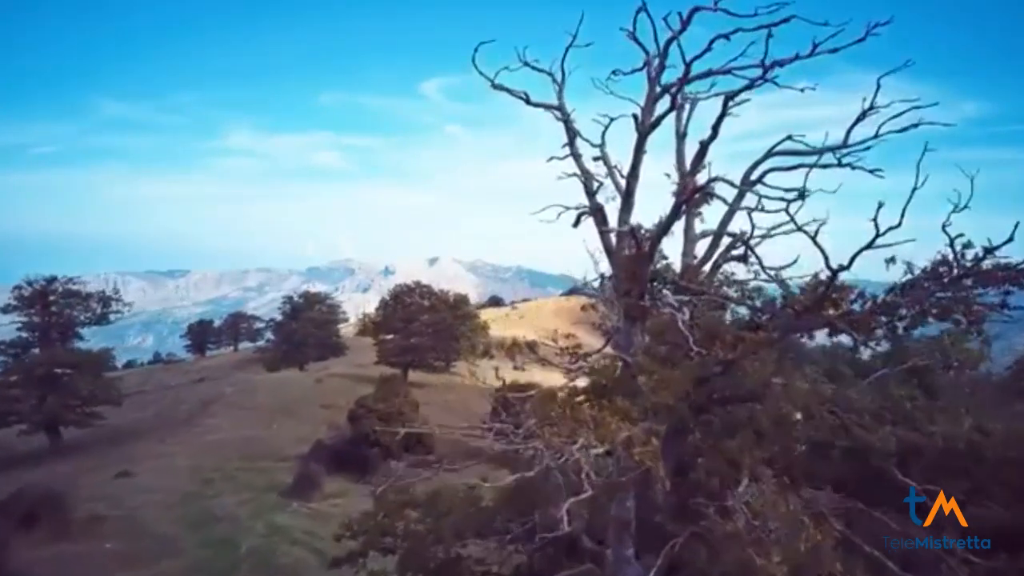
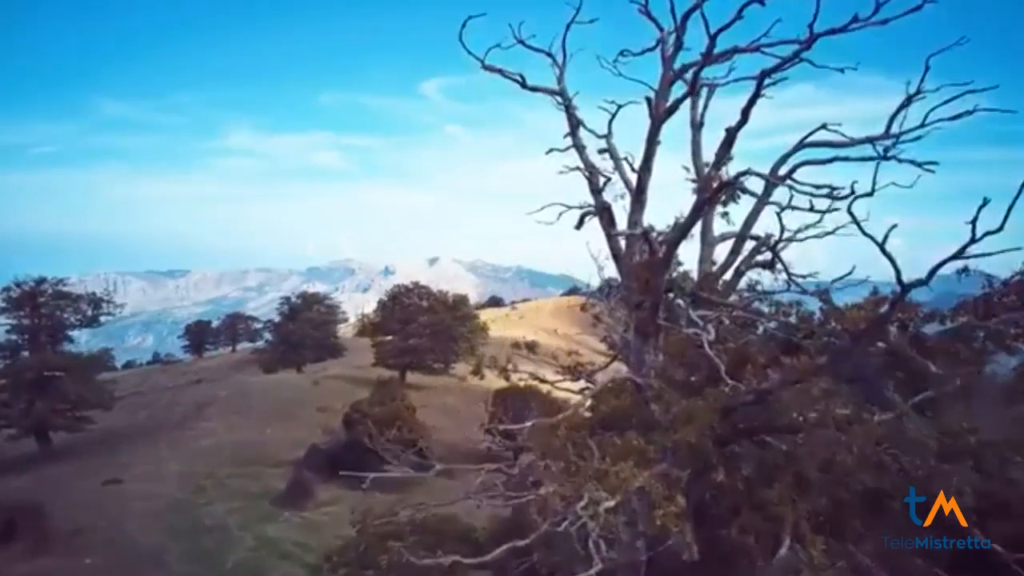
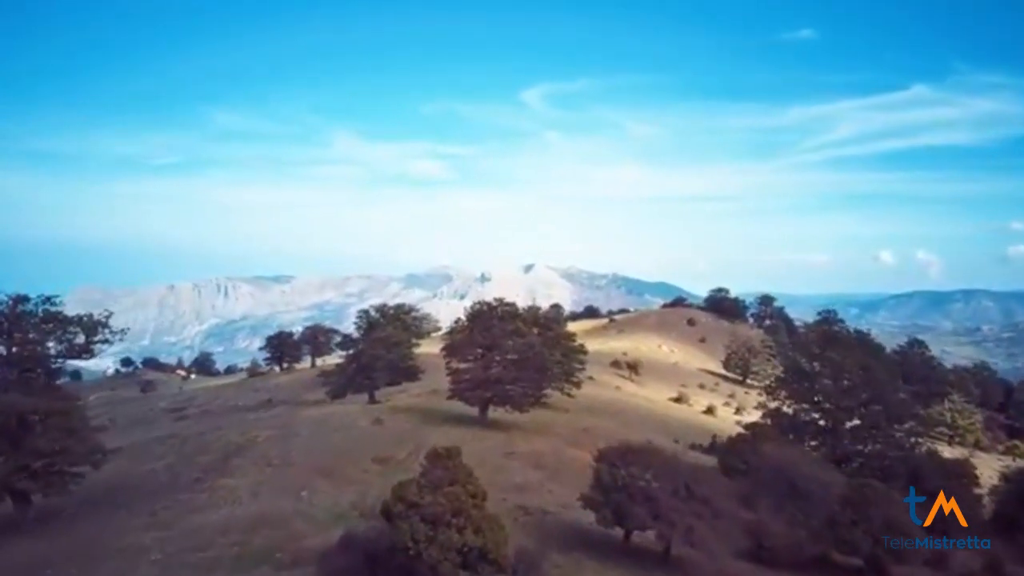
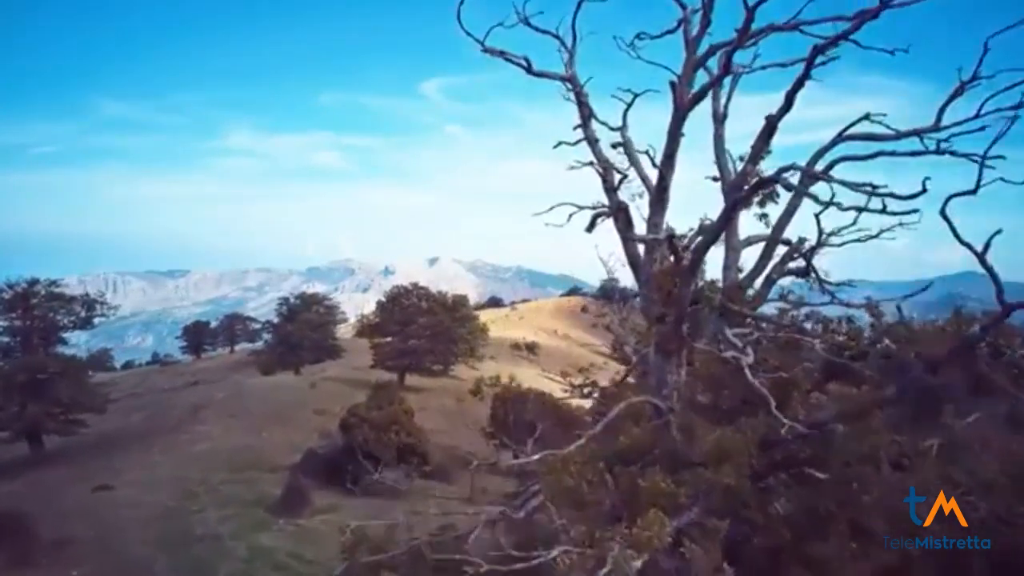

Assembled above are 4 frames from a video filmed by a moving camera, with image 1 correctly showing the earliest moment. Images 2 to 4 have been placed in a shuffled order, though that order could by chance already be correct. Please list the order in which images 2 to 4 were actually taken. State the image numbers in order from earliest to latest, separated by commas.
2, 4, 3
